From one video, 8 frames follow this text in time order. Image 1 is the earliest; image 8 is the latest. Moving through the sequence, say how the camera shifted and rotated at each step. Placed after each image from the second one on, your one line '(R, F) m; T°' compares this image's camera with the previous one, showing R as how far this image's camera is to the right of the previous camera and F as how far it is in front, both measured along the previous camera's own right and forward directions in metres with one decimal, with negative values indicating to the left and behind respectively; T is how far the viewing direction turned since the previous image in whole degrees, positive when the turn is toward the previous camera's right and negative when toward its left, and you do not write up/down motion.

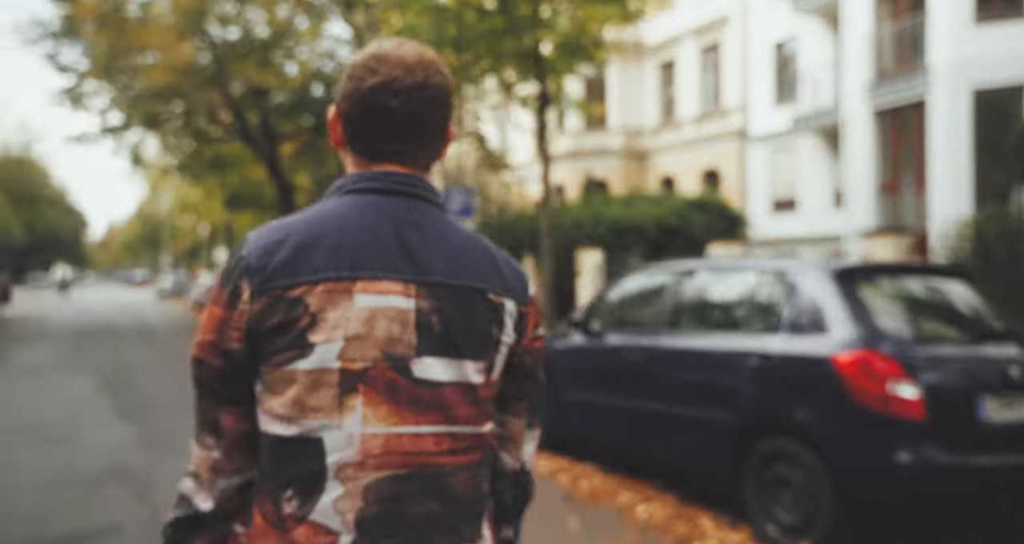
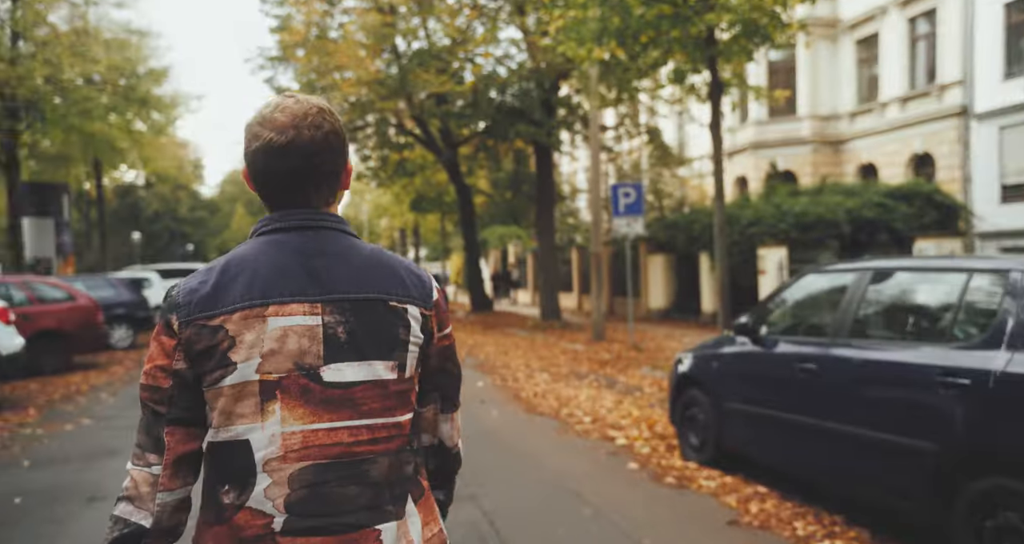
(+0.1, +0.2) m; -15°
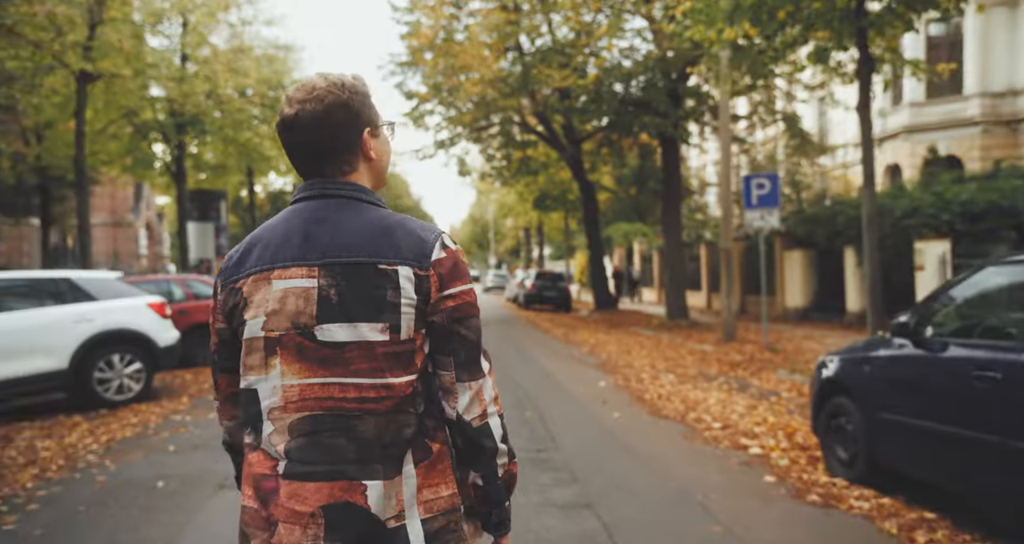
(0.0, +0.3) m; -10°
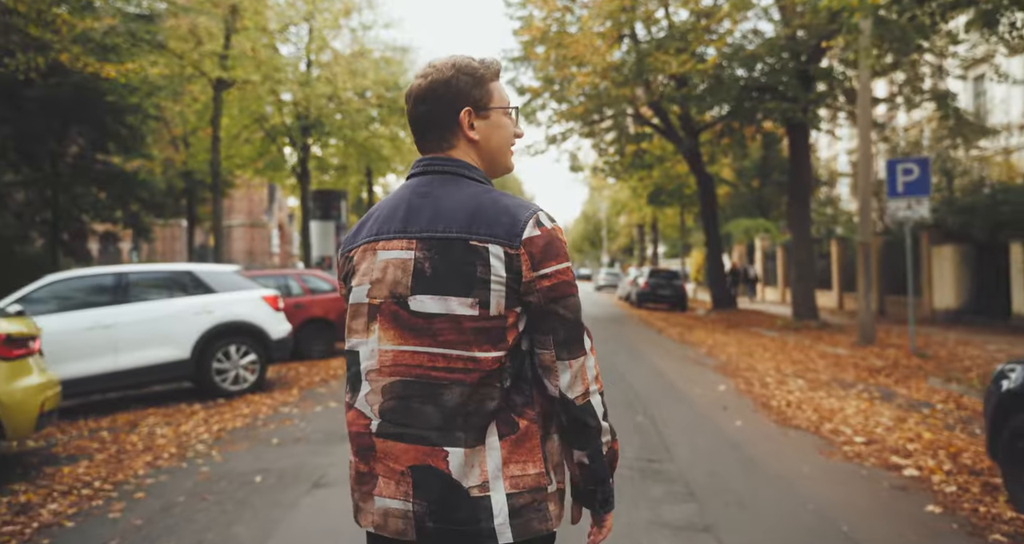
(0.0, +0.4) m; -9°
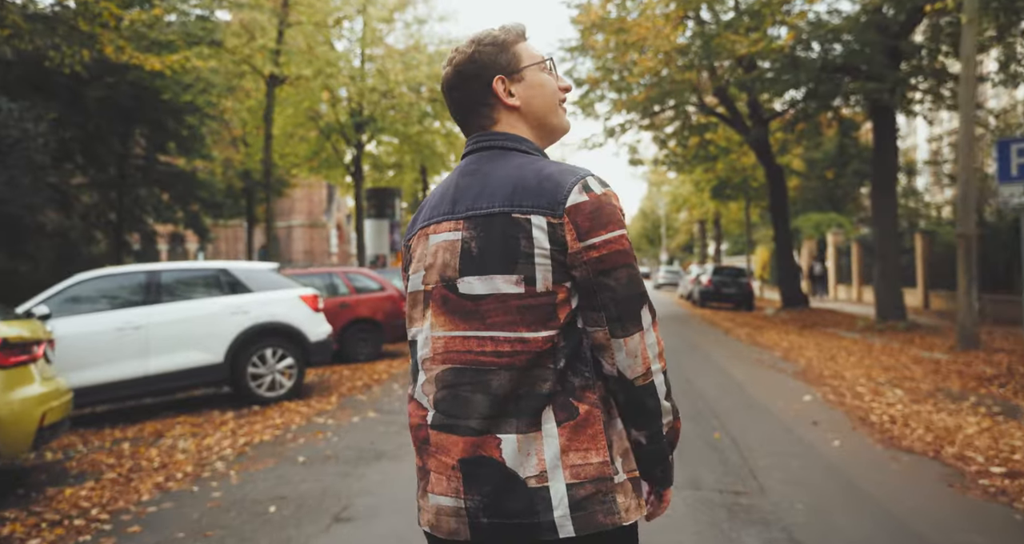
(0.0, +0.8) m; -5°
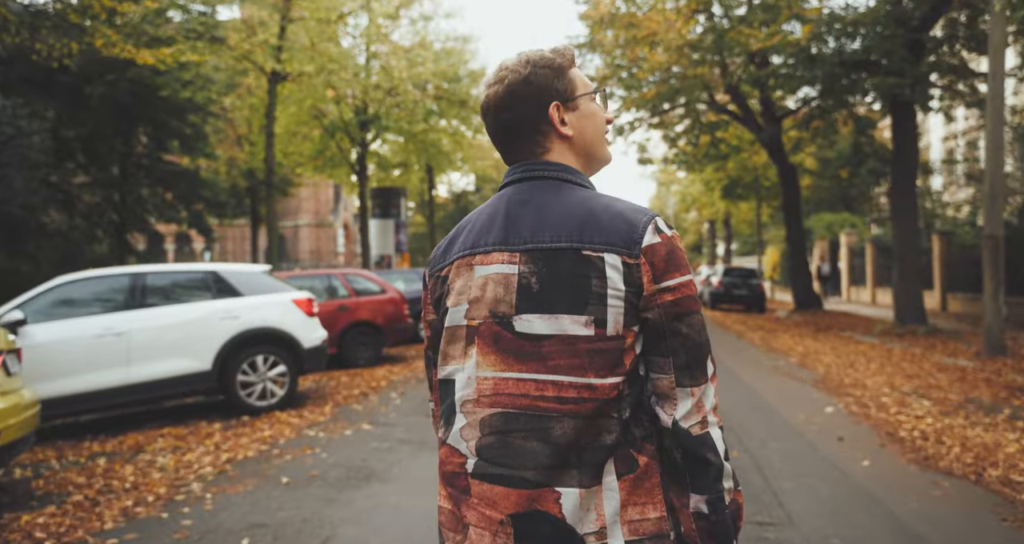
(0.0, +0.4) m; -1°
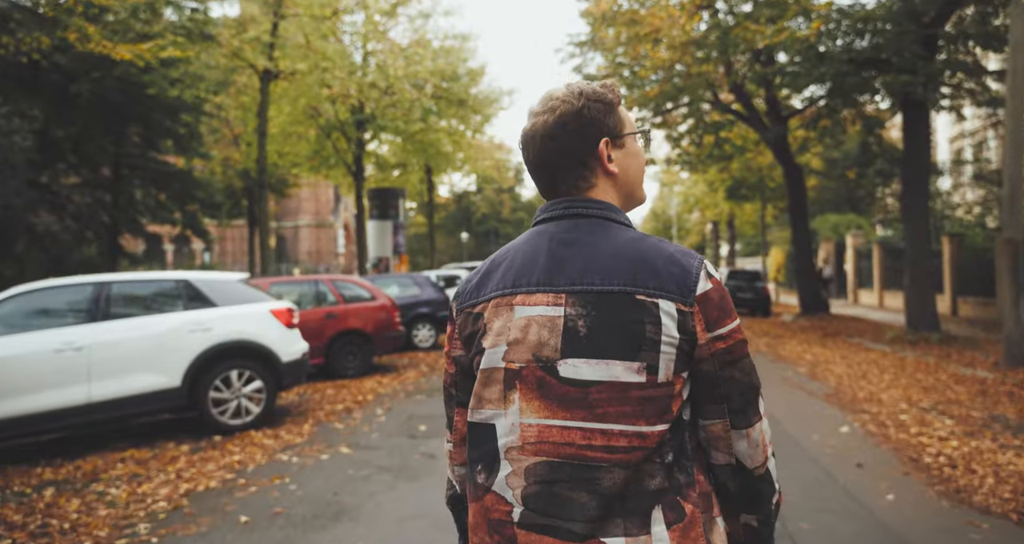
(+0.1, +0.5) m; 0°
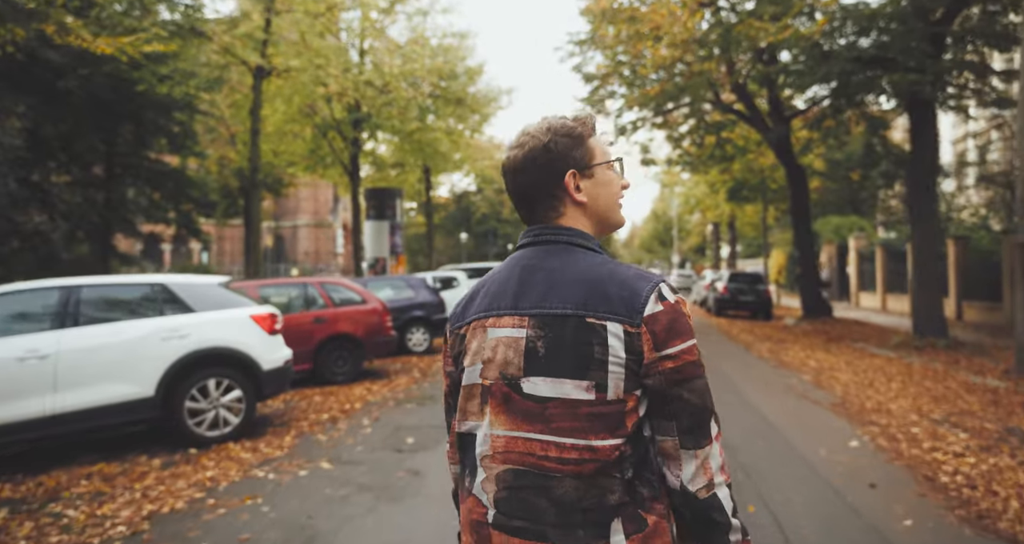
(+0.1, +0.4) m; 0°
